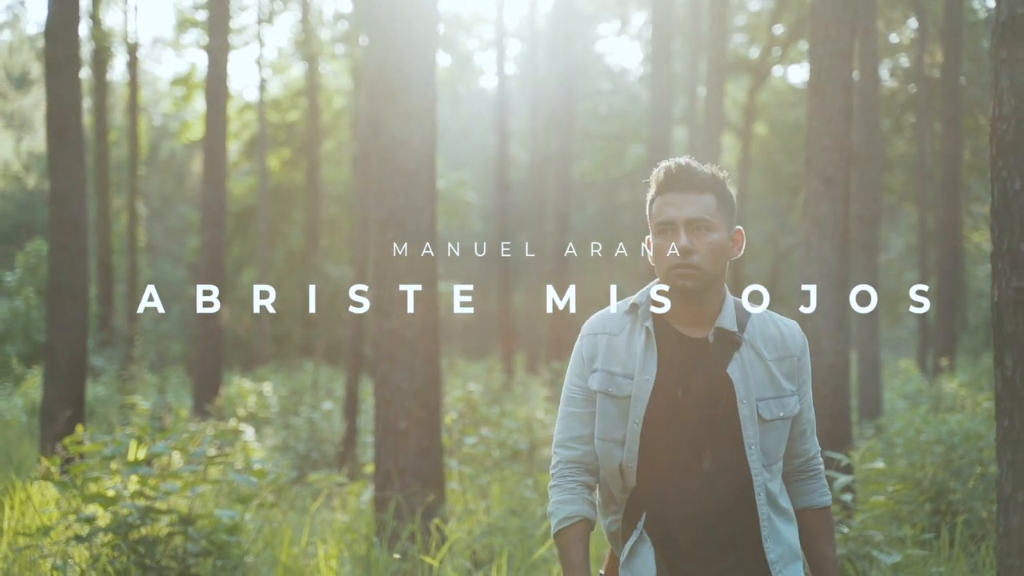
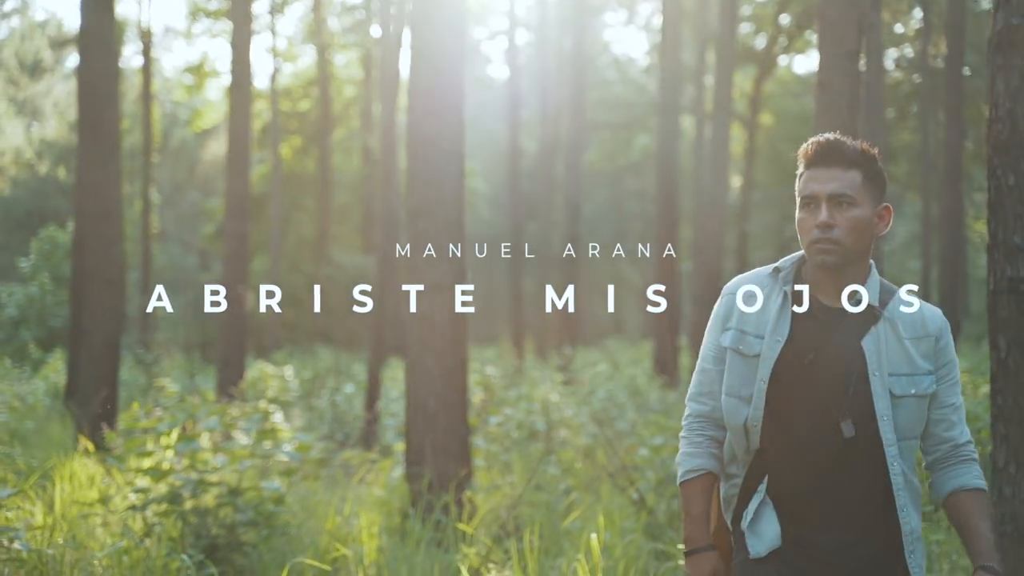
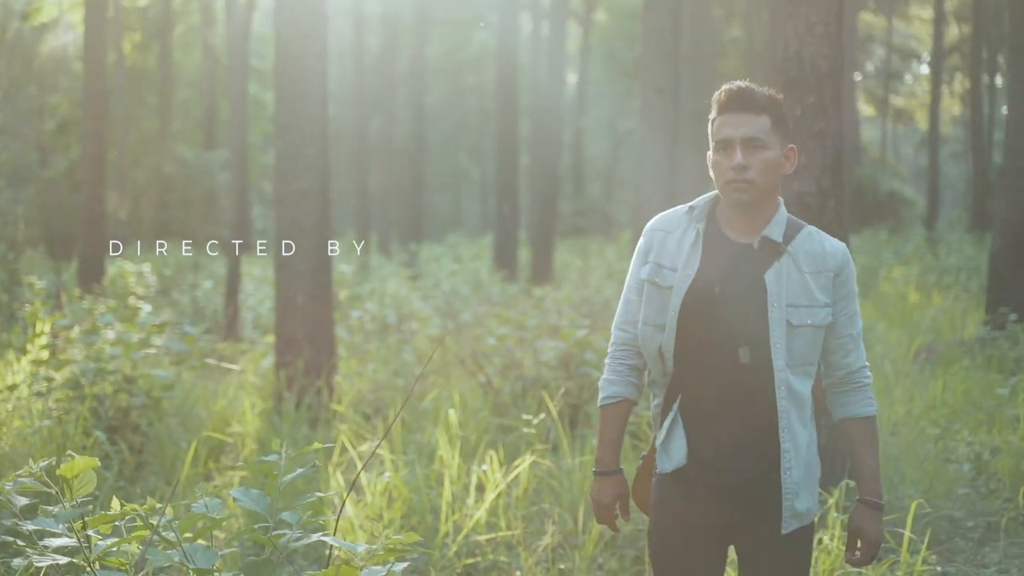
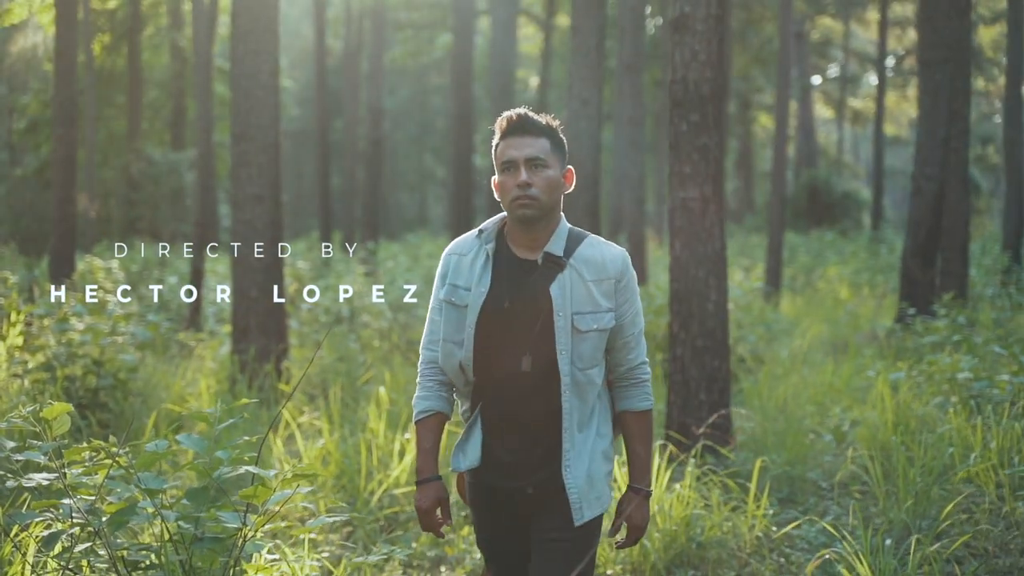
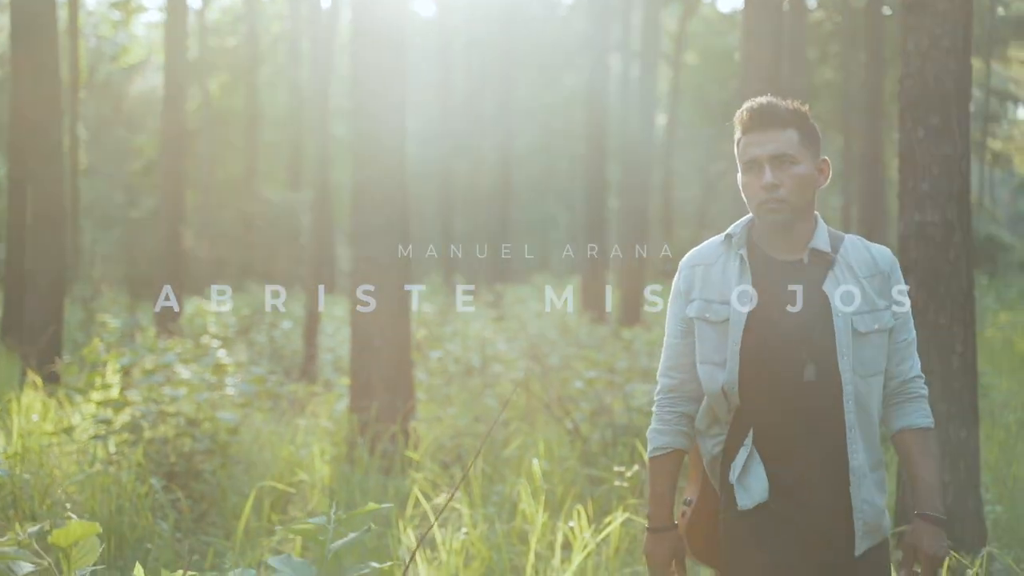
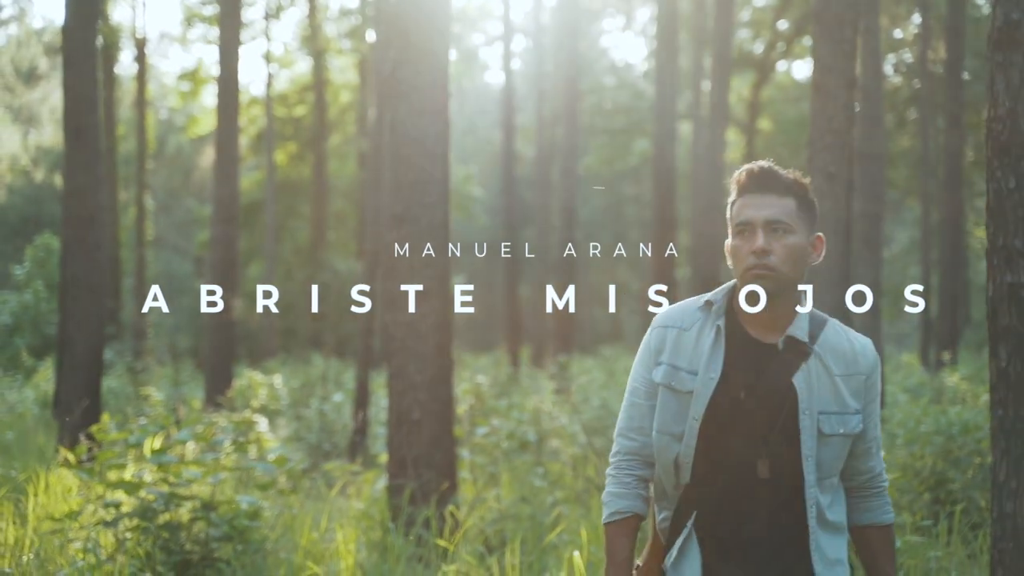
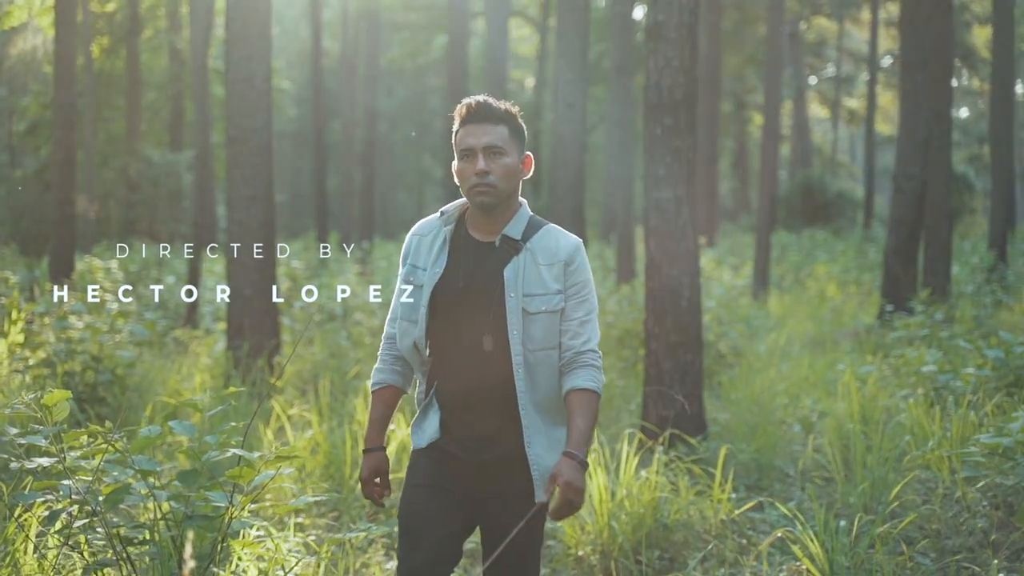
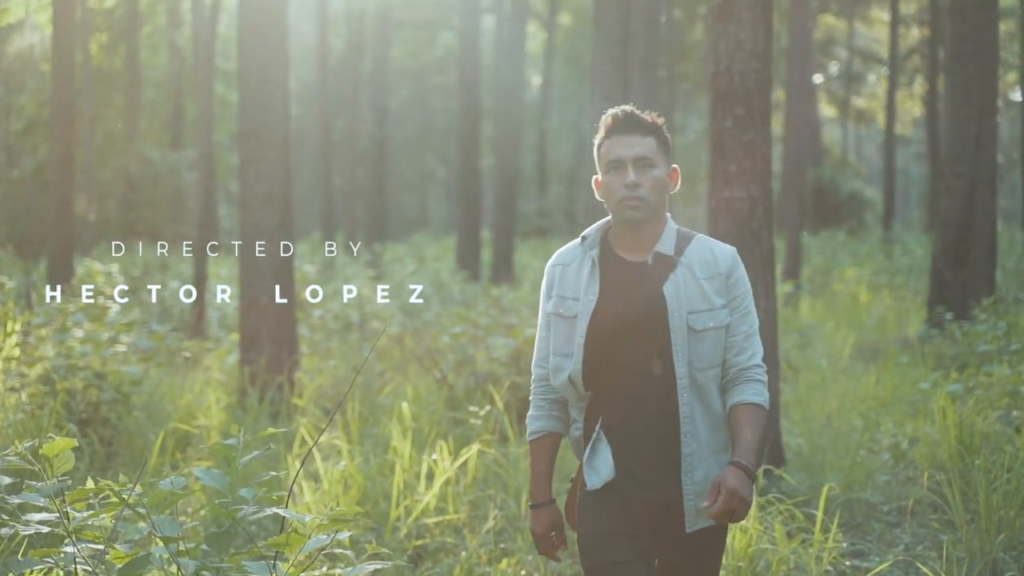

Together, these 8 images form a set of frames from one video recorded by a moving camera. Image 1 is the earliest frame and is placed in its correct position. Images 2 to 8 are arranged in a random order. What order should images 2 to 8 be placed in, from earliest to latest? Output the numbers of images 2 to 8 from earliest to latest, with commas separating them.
6, 2, 5, 3, 8, 4, 7
